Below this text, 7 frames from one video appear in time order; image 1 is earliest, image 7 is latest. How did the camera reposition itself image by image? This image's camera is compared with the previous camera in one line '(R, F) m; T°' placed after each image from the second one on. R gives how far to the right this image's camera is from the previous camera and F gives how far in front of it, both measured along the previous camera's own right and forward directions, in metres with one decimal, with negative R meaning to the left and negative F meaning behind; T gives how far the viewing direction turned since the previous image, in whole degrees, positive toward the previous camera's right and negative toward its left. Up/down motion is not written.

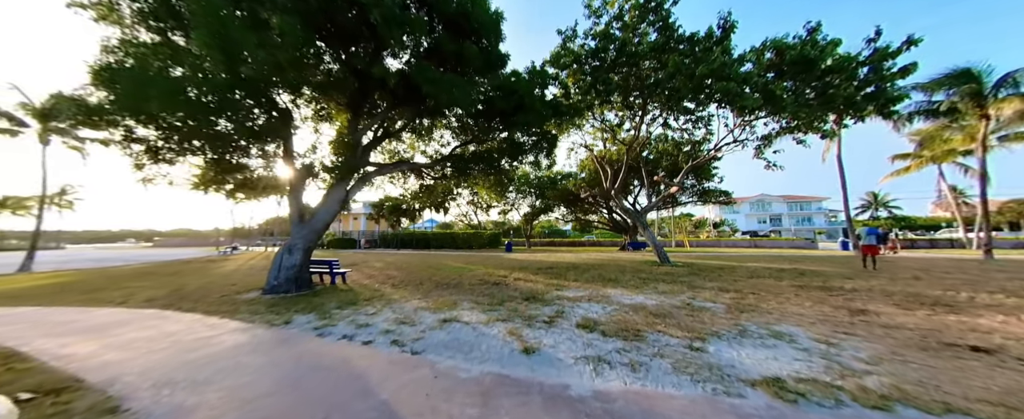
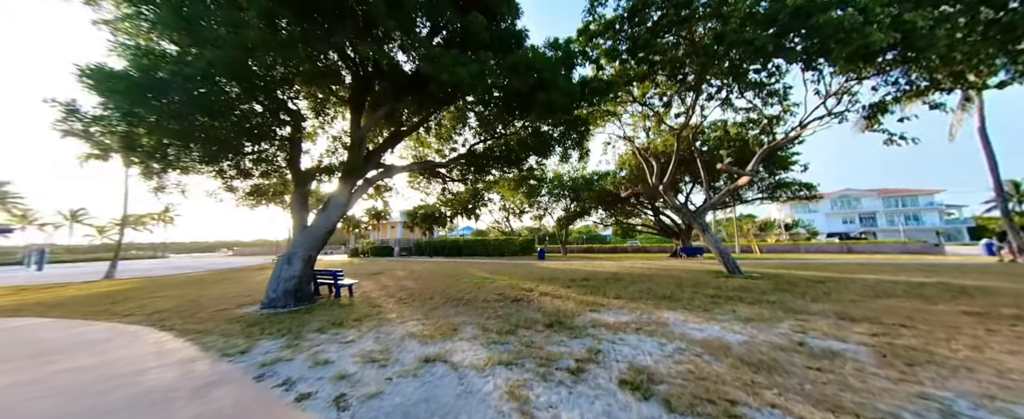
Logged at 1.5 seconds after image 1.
(+0.4, +1.5) m; -8°
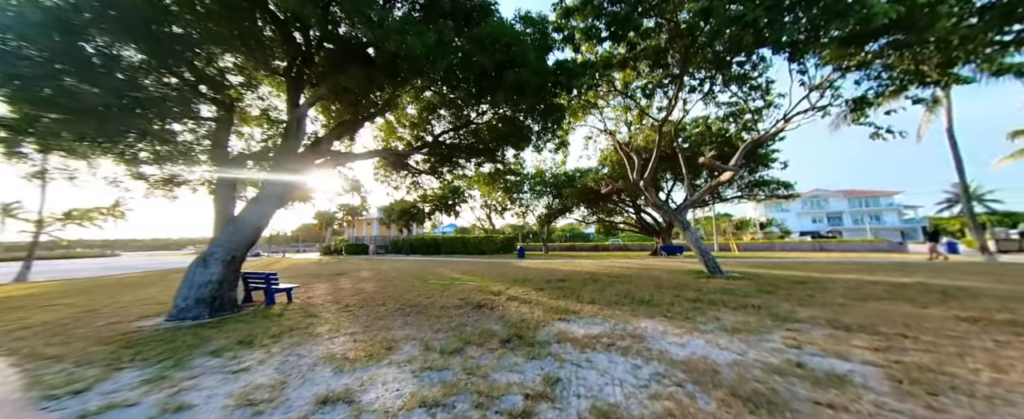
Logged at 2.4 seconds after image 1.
(+0.5, +0.8) m; +3°
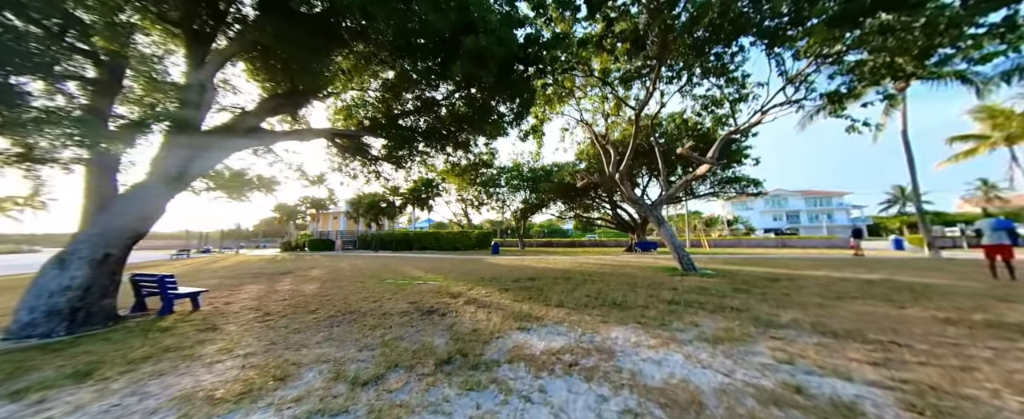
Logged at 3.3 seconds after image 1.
(+0.5, +0.8) m; +4°
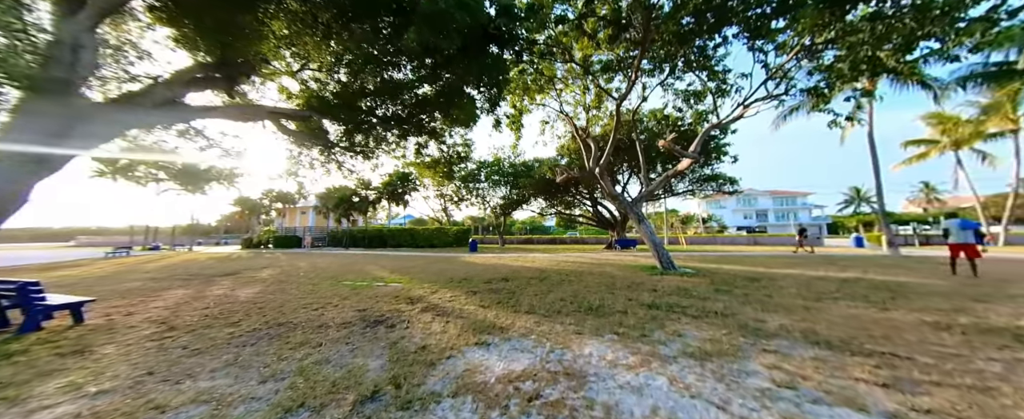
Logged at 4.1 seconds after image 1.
(+0.3, +0.7) m; +4°
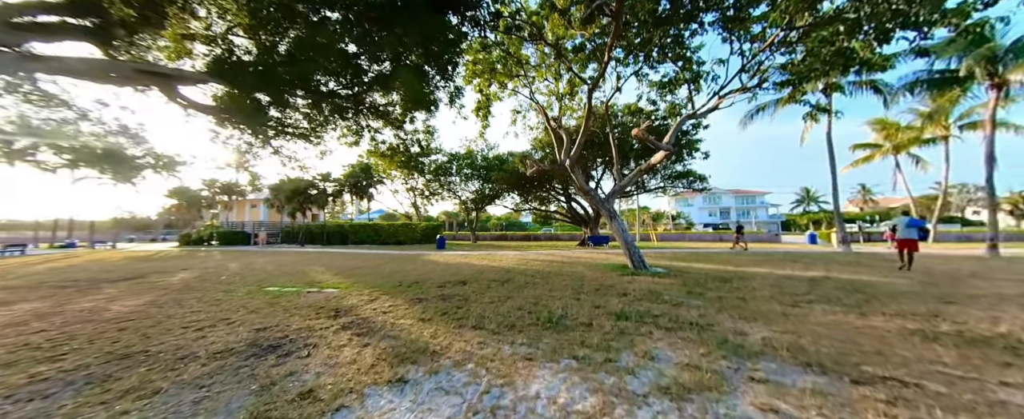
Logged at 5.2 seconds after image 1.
(+0.5, +0.9) m; +5°
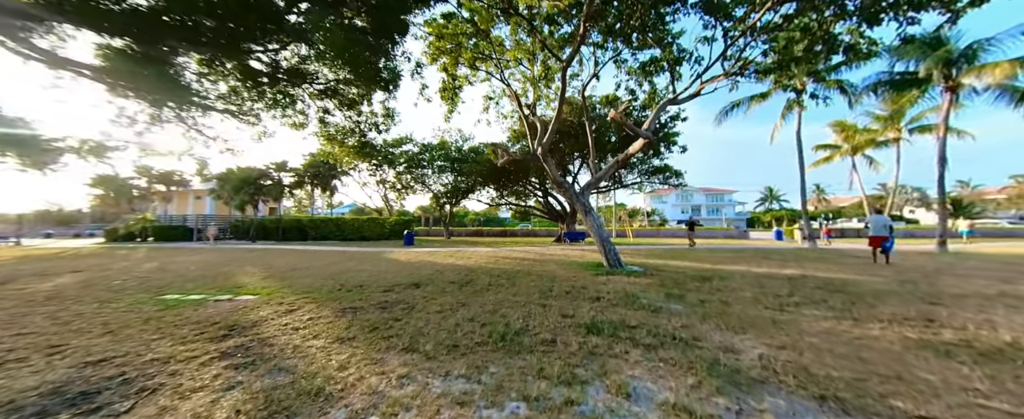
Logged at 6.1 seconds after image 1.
(+0.4, +0.9) m; +4°
